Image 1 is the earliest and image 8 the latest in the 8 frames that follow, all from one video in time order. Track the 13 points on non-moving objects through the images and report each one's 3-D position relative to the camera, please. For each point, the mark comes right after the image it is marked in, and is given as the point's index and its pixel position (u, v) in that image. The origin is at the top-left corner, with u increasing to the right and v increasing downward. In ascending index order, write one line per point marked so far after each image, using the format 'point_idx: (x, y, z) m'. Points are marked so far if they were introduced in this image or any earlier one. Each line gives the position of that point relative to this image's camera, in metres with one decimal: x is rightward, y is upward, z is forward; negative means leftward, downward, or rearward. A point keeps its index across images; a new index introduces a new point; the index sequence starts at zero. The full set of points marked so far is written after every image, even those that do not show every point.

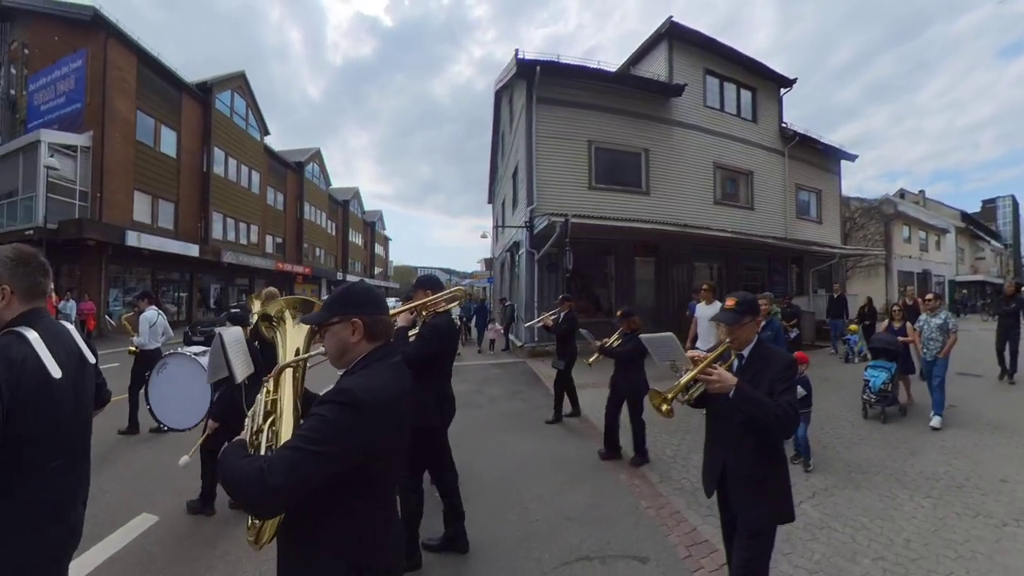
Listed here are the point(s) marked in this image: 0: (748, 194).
0: (+7.2, +2.8, +14.2) m
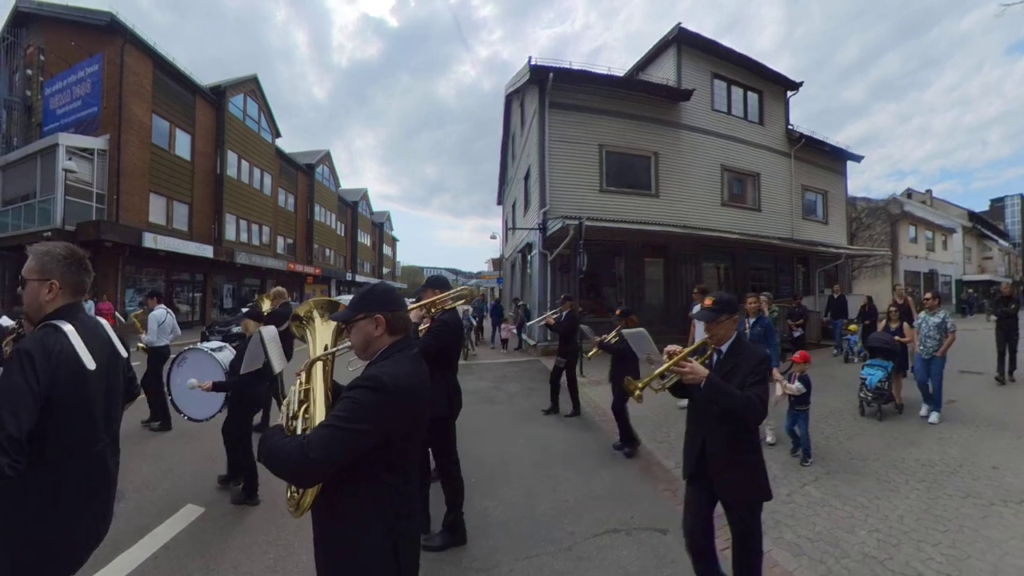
0: (+7.5, +2.8, +14.4) m
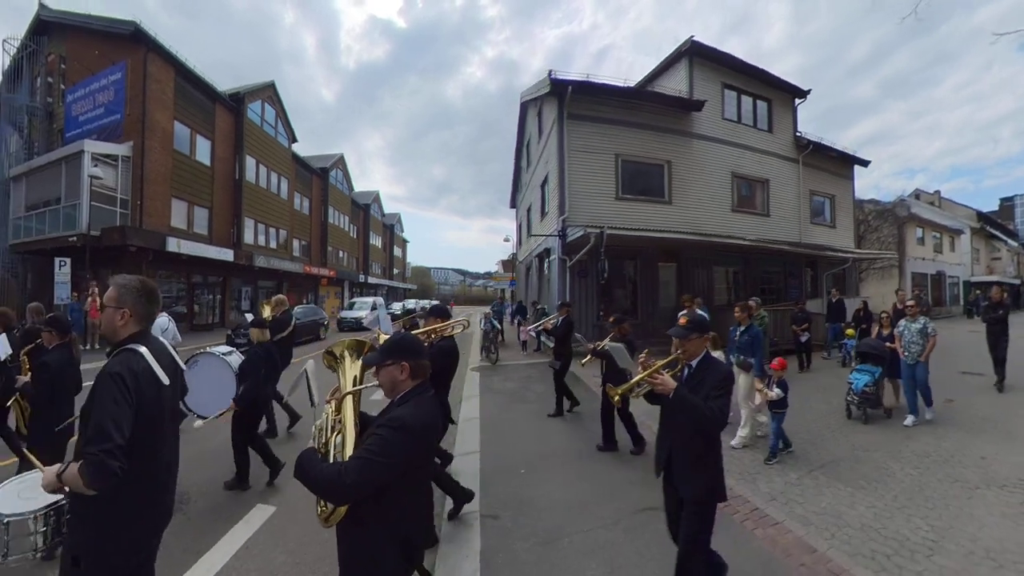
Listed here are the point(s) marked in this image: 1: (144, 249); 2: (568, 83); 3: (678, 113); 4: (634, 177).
0: (+7.9, +2.7, +14.8) m
1: (-15.0, +1.6, +19.3) m
2: (+1.5, +5.1, +11.8) m
3: (+4.6, +4.8, +13.1) m
4: (+3.4, +3.0, +12.8) m
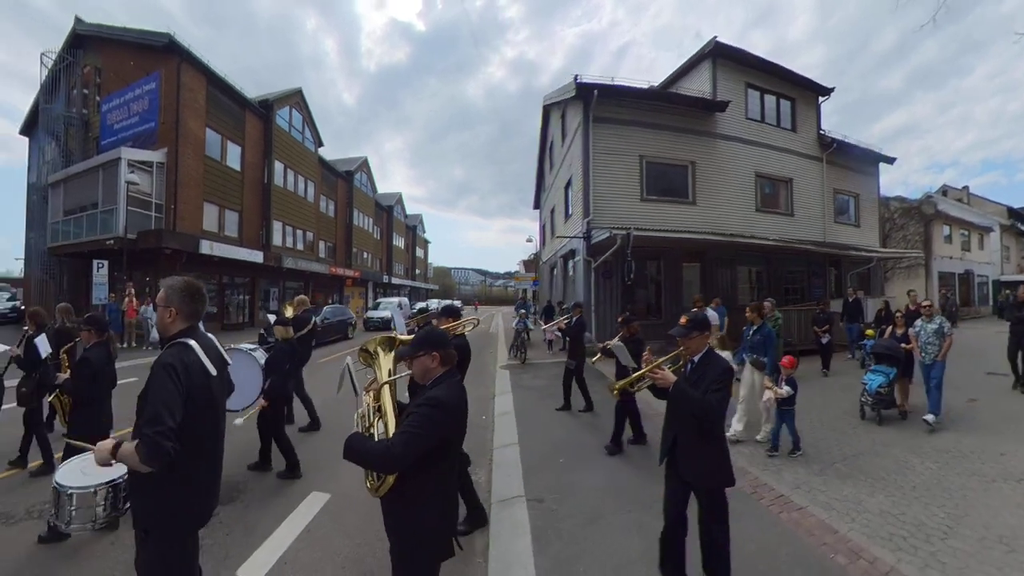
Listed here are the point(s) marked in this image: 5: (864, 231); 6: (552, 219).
0: (+8.6, +2.7, +14.8) m
1: (-14.2, +1.6, +20.1) m
2: (+2.1, +5.1, +12.0) m
3: (+5.3, +4.8, +13.2) m
4: (+4.0, +3.0, +13.0) m
5: (+12.7, +2.1, +17.1) m
6: (+1.6, +2.8, +19.1) m
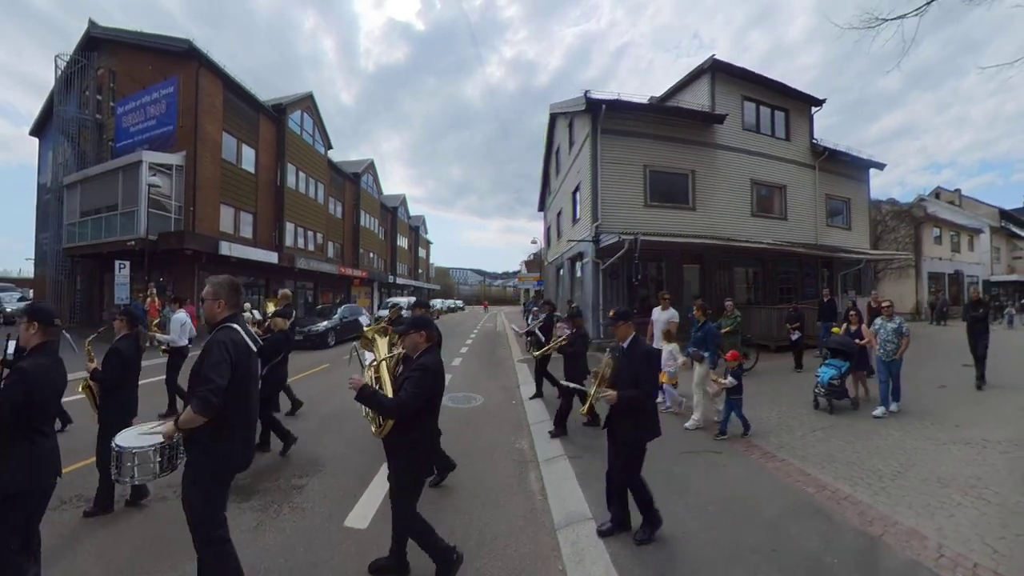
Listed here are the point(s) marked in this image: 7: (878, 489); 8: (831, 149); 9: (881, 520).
0: (+9.0, +2.7, +15.7) m
1: (-13.9, +1.6, +20.9) m
2: (+2.4, +5.1, +12.9) m
3: (+5.6, +4.8, +14.0) m
4: (+4.4, +3.0, +13.9) m
5: (+13.0, +2.1, +17.9) m
6: (+1.9, +2.8, +19.9) m
7: (+2.9, -1.6, +3.8) m
8: (+11.1, +4.9, +16.5) m
9: (+2.6, -1.6, +3.2) m
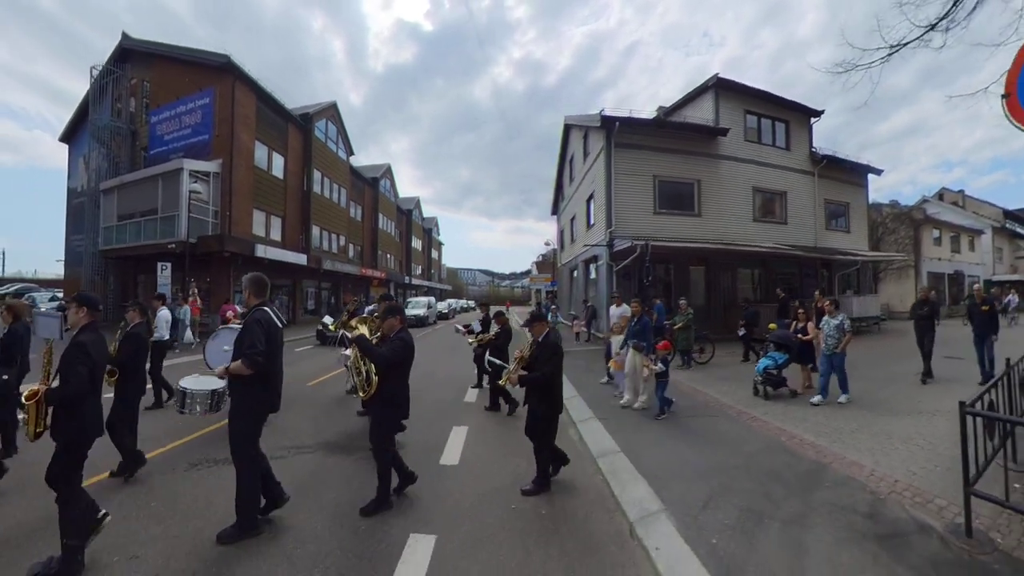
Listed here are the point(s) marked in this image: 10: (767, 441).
0: (+9.6, +2.7, +16.8) m
1: (-13.1, +1.6, +22.4) m
2: (+3.1, +5.1, +14.1) m
3: (+6.2, +4.8, +15.2) m
4: (+5.0, +3.0, +15.1) m
5: (+13.7, +2.1, +19.0) m
6: (+2.6, +2.8, +21.2) m
7: (+3.4, -1.6, +5.0) m
8: (+11.8, +4.9, +17.6) m
9: (+3.1, -1.6, +4.5) m
10: (+2.6, -1.6, +4.9) m
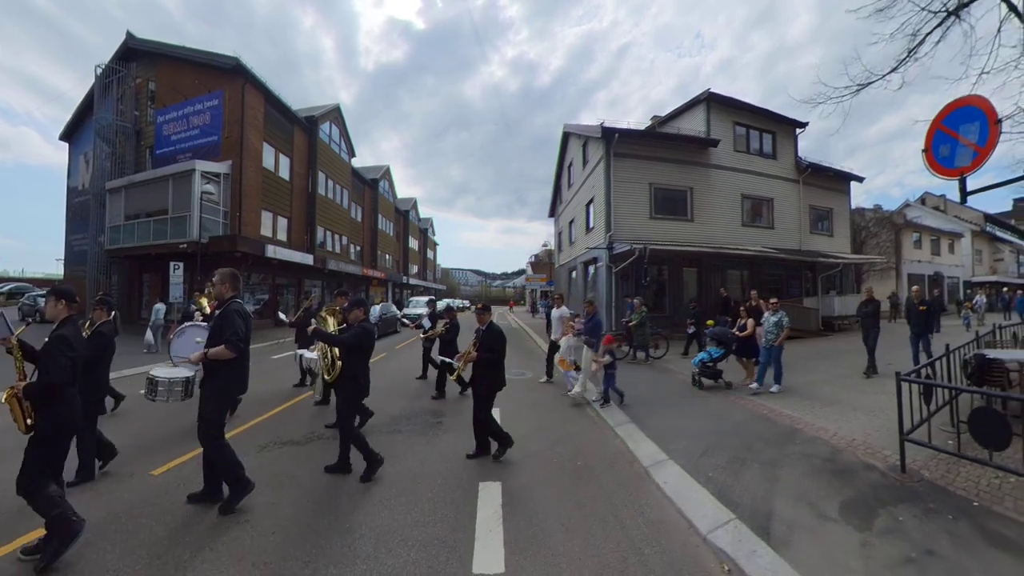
0: (+9.8, +2.7, +18.0) m
1: (-13.0, +1.6, +23.1) m
2: (+3.3, +5.1, +15.1) m
3: (+6.4, +4.8, +16.3) m
4: (+5.2, +3.0, +16.1) m
5: (+13.9, +2.0, +20.2) m
6: (+2.7, +2.8, +22.2) m
7: (+3.8, -1.6, +6.0) m
8: (+12.0, +4.8, +18.8) m
9: (+3.4, -1.6, +5.5) m
10: (+3.0, -1.6, +5.9) m
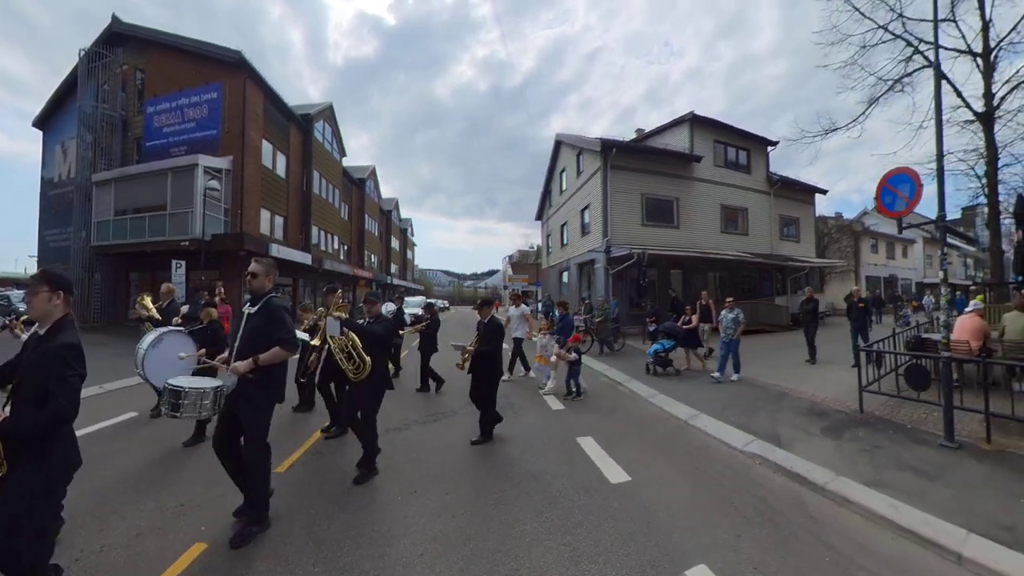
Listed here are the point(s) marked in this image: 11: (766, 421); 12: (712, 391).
0: (+9.8, +2.7, +19.8) m
1: (-13.3, +1.7, +23.7) m
2: (+3.5, +5.1, +16.6) m
3: (+6.6, +4.8, +18.0) m
4: (+5.3, +3.0, +17.7) m
5: (+13.8, +2.0, +22.3) m
6: (+2.5, +2.8, +23.6) m
7: (+4.4, -1.6, +7.6) m
8: (+12.0, +4.8, +20.8) m
9: (+4.1, -1.6, +7.0) m
10: (+3.6, -1.6, +7.4) m
11: (+2.7, -1.5, +5.1) m
12: (+3.1, -1.6, +7.3) m
